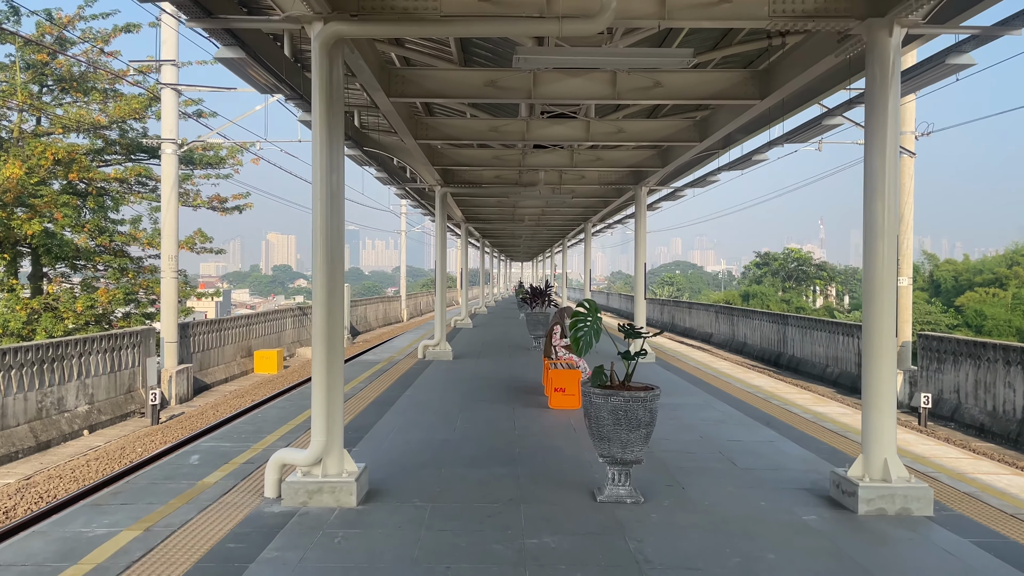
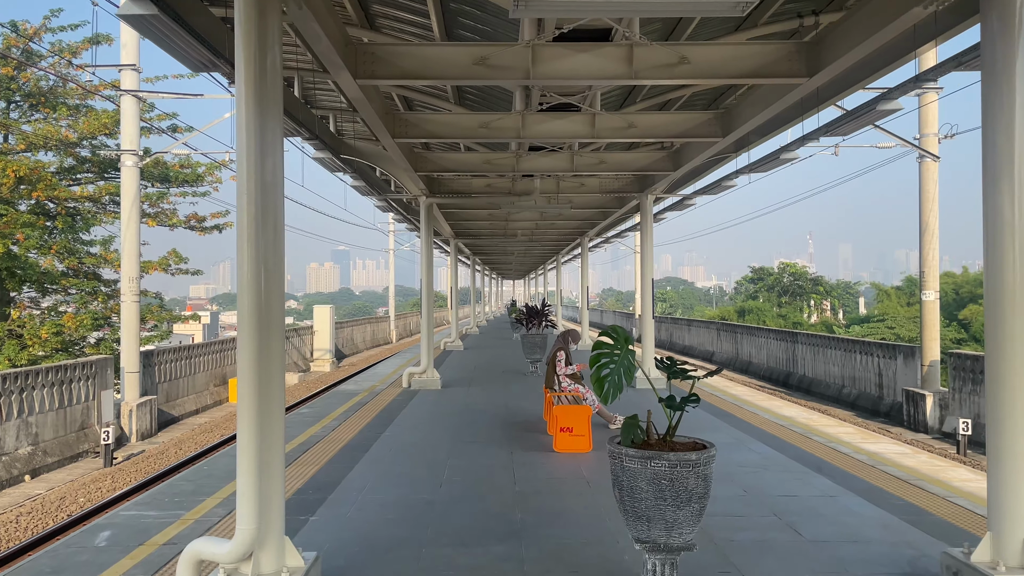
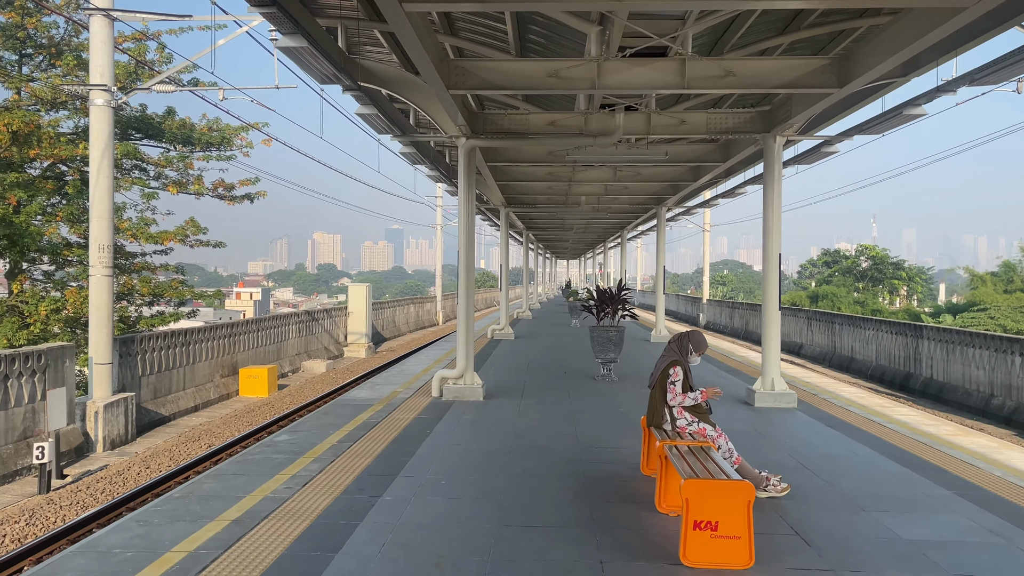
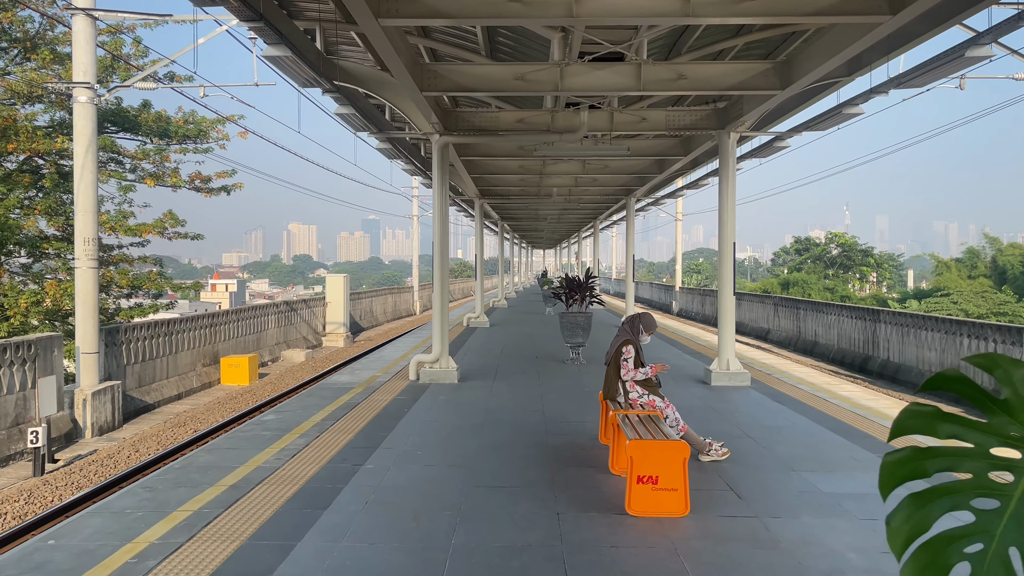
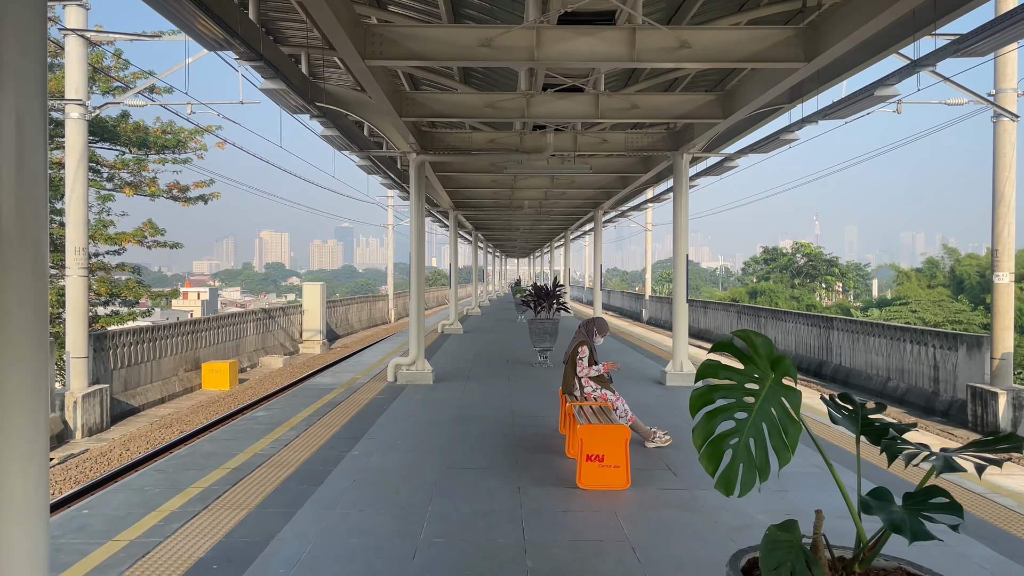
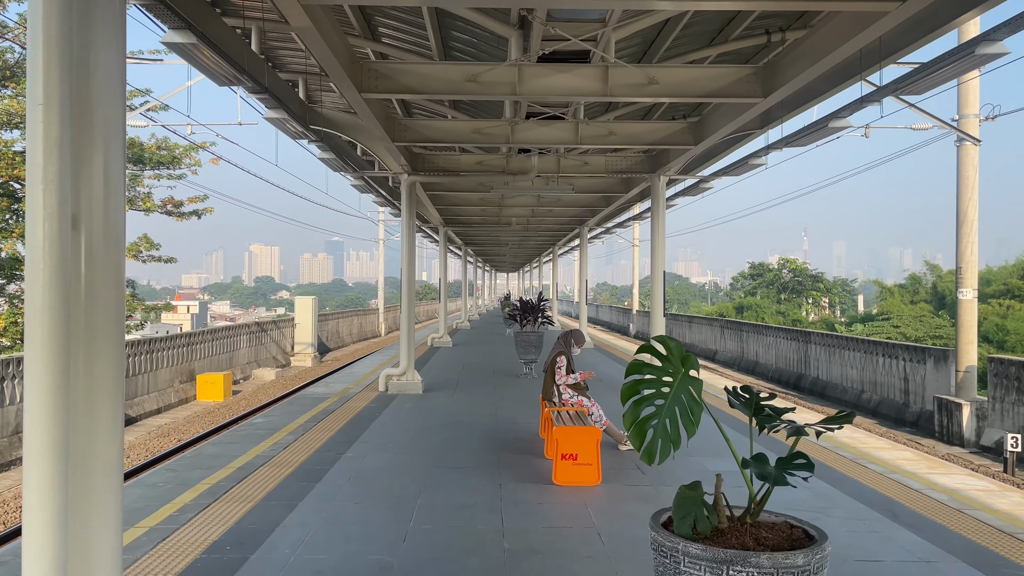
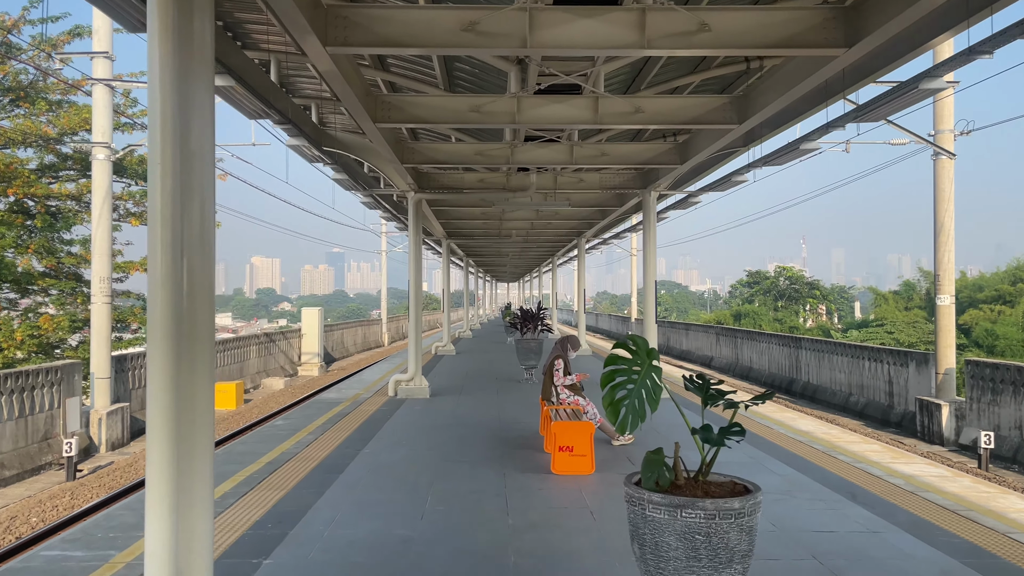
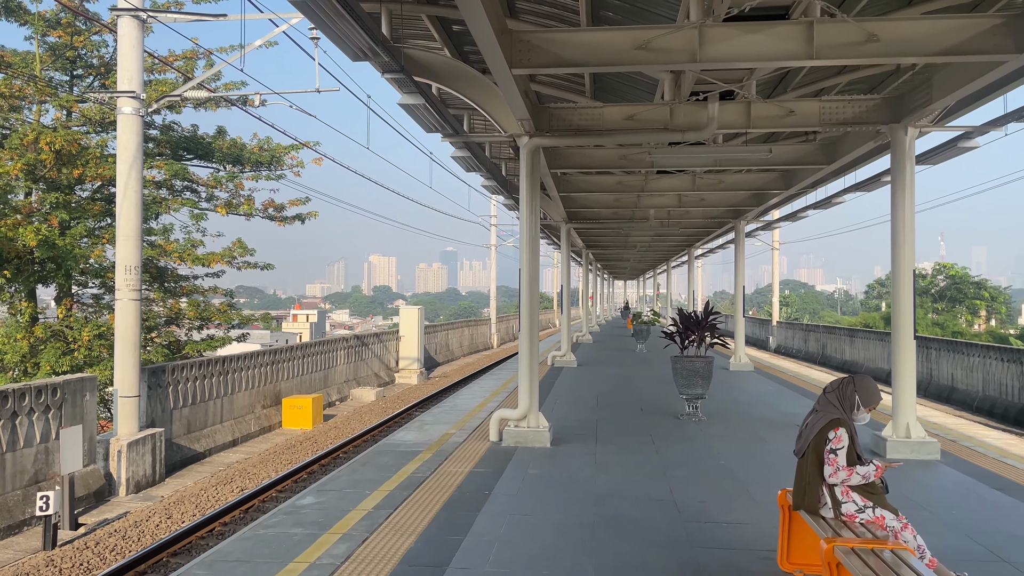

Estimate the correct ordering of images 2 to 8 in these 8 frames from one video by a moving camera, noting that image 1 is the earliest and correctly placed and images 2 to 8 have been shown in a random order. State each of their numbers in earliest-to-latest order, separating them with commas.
2, 7, 6, 5, 4, 3, 8
